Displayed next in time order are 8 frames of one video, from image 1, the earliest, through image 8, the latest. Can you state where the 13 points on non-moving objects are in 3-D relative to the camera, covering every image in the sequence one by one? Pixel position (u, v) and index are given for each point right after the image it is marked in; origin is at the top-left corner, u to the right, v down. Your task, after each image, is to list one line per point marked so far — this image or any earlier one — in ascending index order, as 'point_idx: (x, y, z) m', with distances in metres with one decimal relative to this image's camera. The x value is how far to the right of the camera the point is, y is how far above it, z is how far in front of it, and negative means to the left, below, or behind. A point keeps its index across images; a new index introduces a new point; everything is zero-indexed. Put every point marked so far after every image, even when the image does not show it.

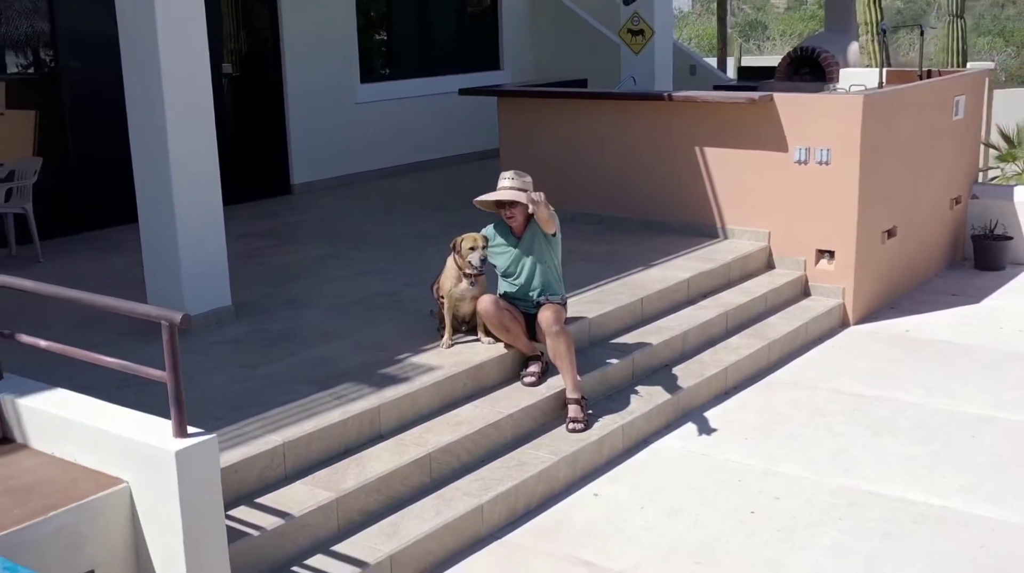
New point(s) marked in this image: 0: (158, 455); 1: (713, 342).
0: (-1.1, -0.5, +3.6) m
1: (+1.2, -0.3, +6.9) m
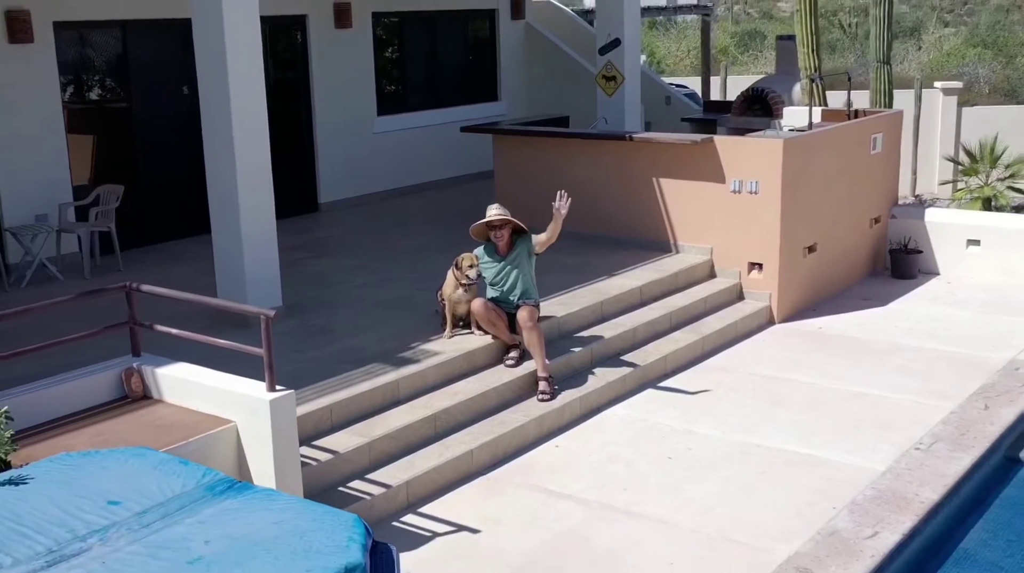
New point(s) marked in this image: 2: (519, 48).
0: (-1.2, -0.5, +5.5) m
1: (+1.1, -0.4, +8.8) m
2: (+0.1, +3.1, +15.0) m
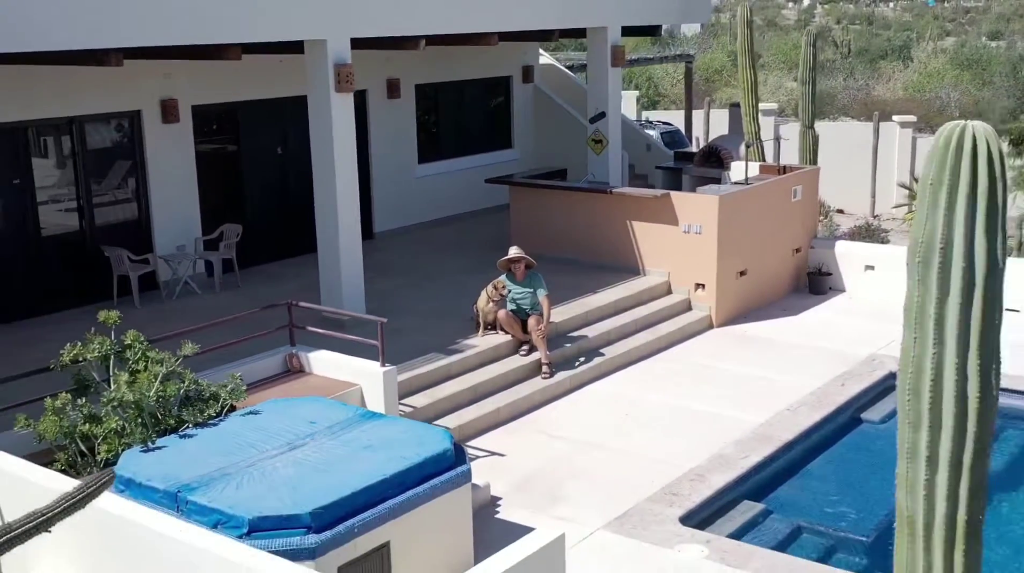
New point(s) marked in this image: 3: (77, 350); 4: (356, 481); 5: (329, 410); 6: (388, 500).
0: (-1.1, -0.7, +9.2) m
1: (+1.2, -0.5, +12.5) m
2: (+0.3, +2.9, +18.8) m
3: (-3.0, -0.4, +8.0) m
4: (-1.0, -1.2, +7.1) m
5: (-1.3, -0.9, +8.4) m
6: (-0.8, -1.3, +7.2) m
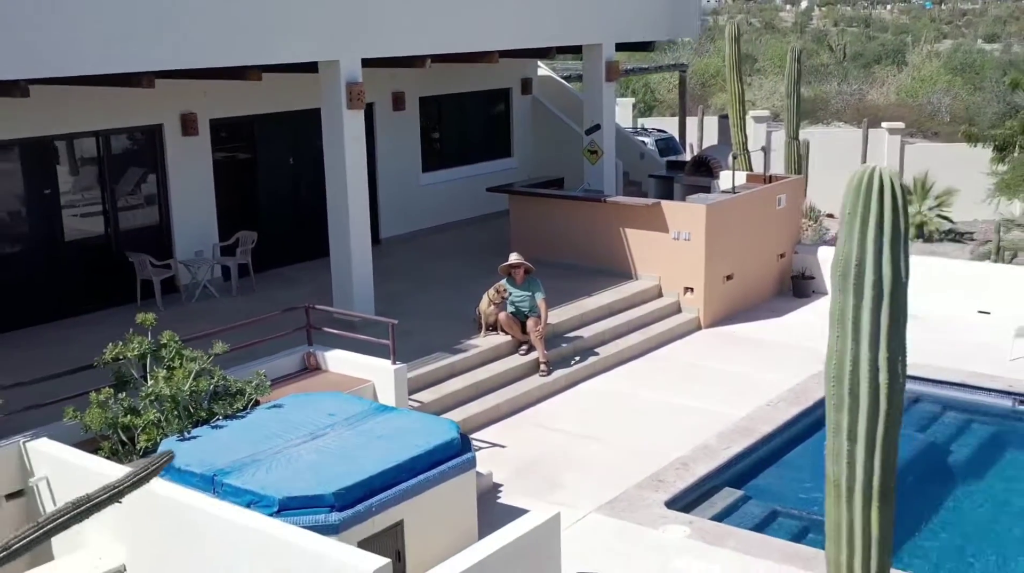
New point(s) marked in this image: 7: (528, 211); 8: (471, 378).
0: (-1.1, -0.7, +10.0) m
1: (+1.2, -0.6, +13.3) m
2: (+0.3, +2.9, +19.6) m
3: (-3.0, -0.5, +8.8) m
4: (-1.0, -1.2, +8.0) m
5: (-1.3, -0.9, +9.2) m
6: (-0.8, -1.4, +8.0) m
7: (+0.2, +1.0, +15.5) m
8: (-0.4, -0.9, +11.4) m
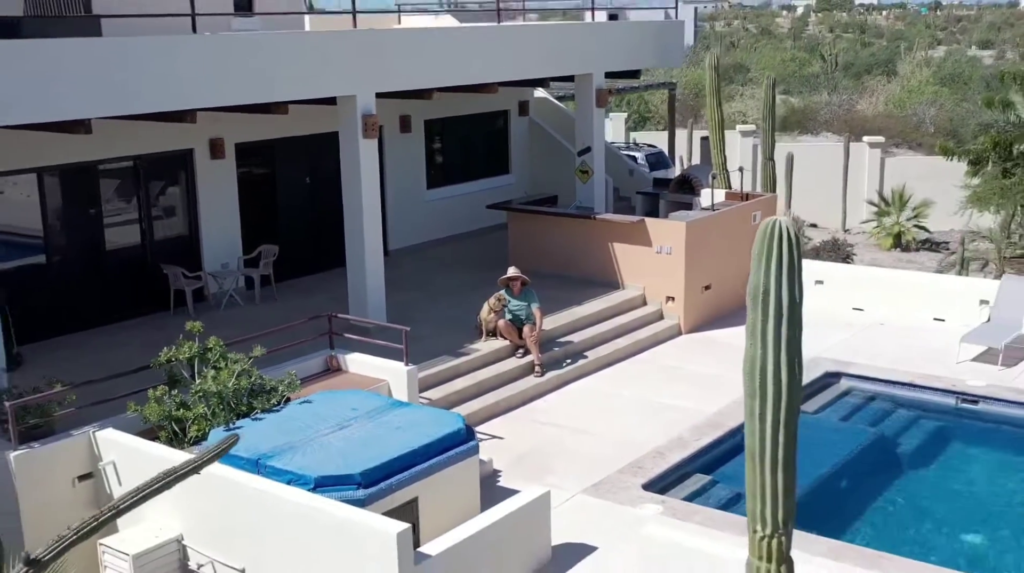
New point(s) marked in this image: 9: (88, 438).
0: (-1.1, -0.8, +11.5) m
1: (+1.2, -0.7, +14.8) m
2: (+0.2, +2.8, +21.1) m
3: (-3.0, -0.6, +10.3) m
4: (-1.0, -1.3, +9.4) m
5: (-1.3, -1.0, +10.6) m
6: (-0.8, -1.5, +9.4) m
7: (+0.2, +0.9, +17.0) m
8: (-0.4, -1.0, +12.9) m
9: (-3.6, -1.3, +9.8) m
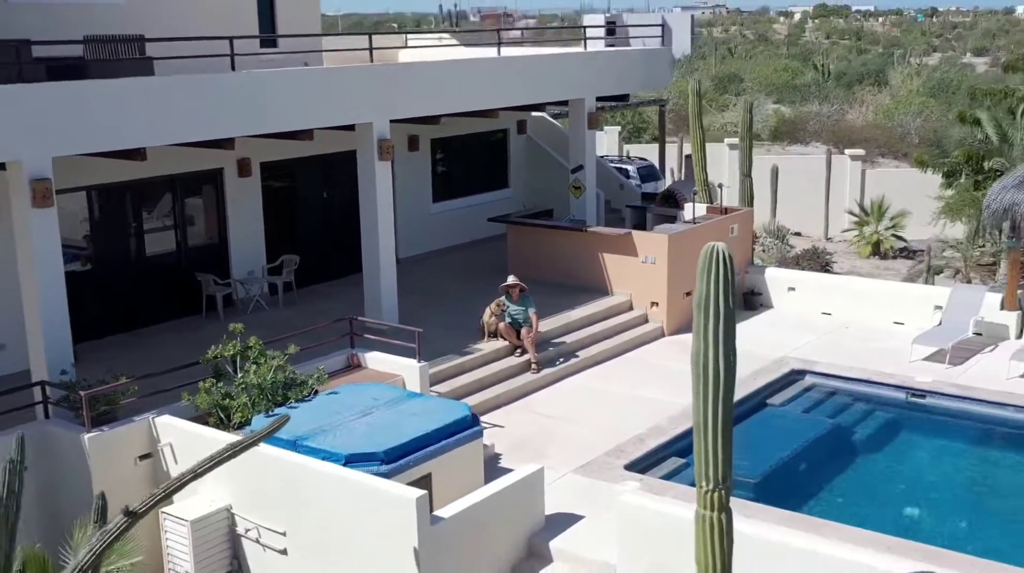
0: (-1.1, -0.9, +13.1) m
1: (+1.2, -0.8, +16.4) m
2: (+0.2, +2.6, +22.7) m
3: (-3.0, -0.7, +11.9) m
4: (-1.0, -1.4, +11.0) m
5: (-1.4, -1.1, +12.3) m
6: (-0.8, -1.5, +11.1) m
7: (+0.2, +0.8, +18.6) m
8: (-0.4, -1.1, +14.5) m
9: (-3.6, -1.4, +11.5) m
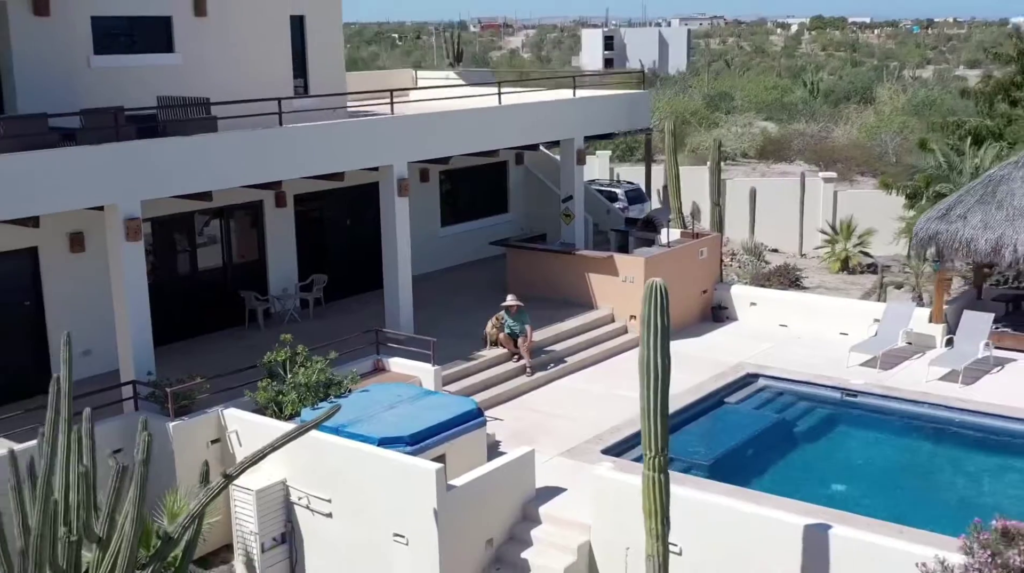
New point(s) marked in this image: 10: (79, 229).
0: (-1.1, -1.2, +15.9) m
1: (+1.2, -1.0, +19.2) m
2: (+0.2, +2.3, +25.6) m
3: (-3.1, -0.9, +14.7) m
4: (-1.0, -1.6, +13.9) m
5: (-1.4, -1.3, +15.1) m
6: (-0.8, -1.8, +13.9) m
7: (+0.1, +0.5, +21.5) m
8: (-0.5, -1.3, +17.3) m
9: (-3.6, -1.6, +14.3) m
10: (-6.1, +0.8, +16.2) m
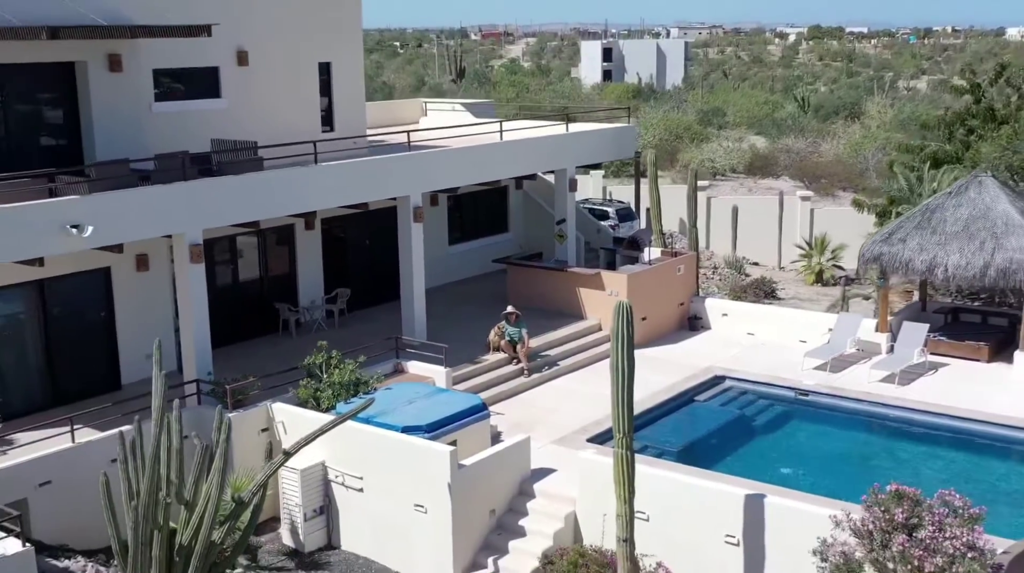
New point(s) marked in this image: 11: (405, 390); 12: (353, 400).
0: (-1.1, -1.4, +18.8) m
1: (+1.2, -1.3, +22.1) m
2: (+0.2, +2.1, +28.5) m
3: (-3.1, -1.1, +17.6) m
4: (-1.0, -1.9, +16.7) m
5: (-1.4, -1.6, +18.0) m
6: (-0.8, -2.0, +16.8) m
7: (+0.1, +0.3, +24.4) m
8: (-0.5, -1.6, +20.2) m
9: (-3.6, -1.8, +17.2) m
10: (-6.1, +0.6, +19.1) m
11: (-1.7, -1.6, +17.8) m
12: (-2.4, -1.7, +17.3) m
